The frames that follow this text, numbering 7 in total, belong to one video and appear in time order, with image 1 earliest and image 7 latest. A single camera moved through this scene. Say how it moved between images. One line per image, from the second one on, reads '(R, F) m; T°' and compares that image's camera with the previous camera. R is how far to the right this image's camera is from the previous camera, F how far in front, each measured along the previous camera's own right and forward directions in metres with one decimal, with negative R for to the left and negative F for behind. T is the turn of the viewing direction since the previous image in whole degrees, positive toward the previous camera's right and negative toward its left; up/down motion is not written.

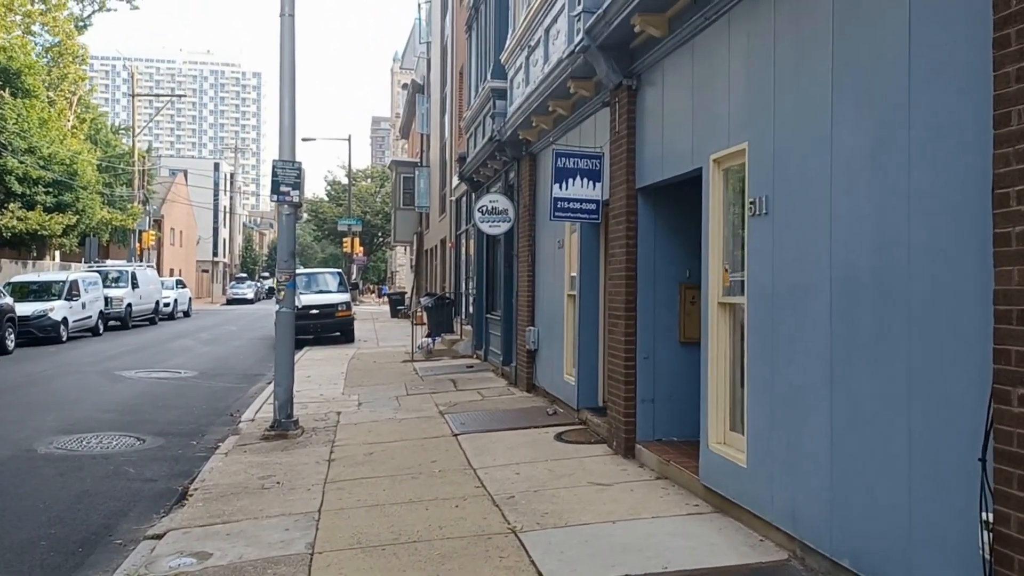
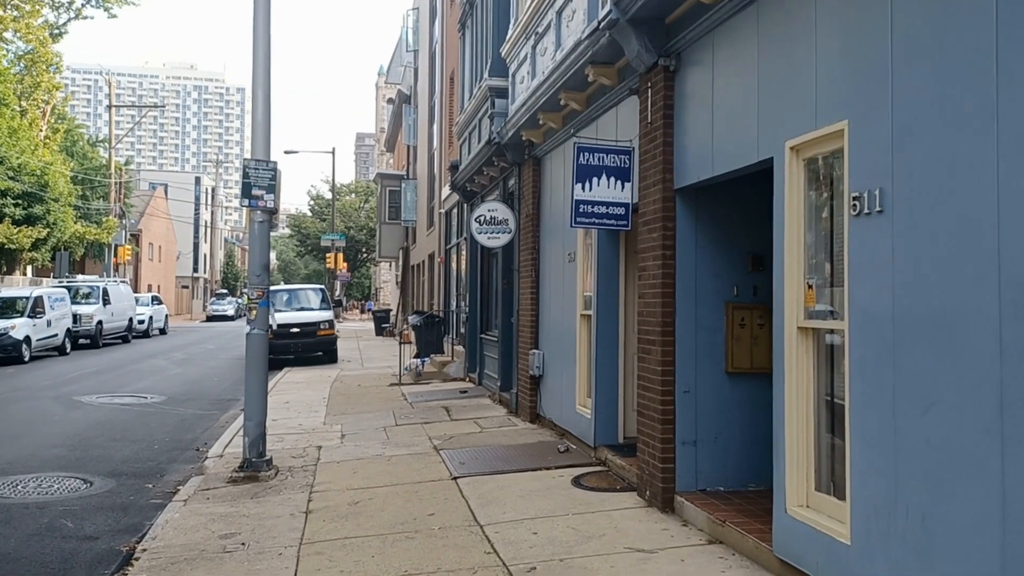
(-0.2, +1.2) m; +1°
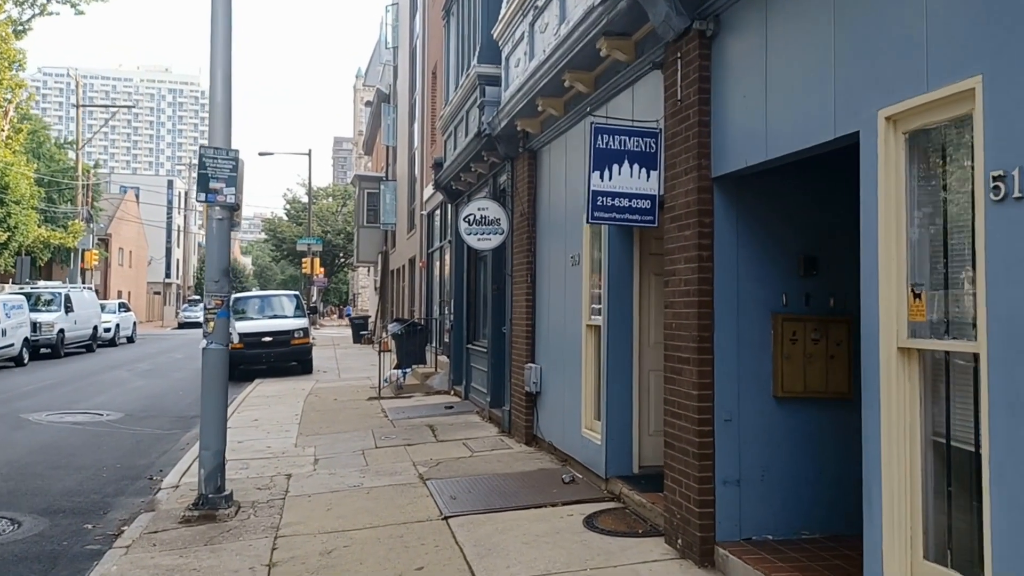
(-0.2, +1.1) m; +2°
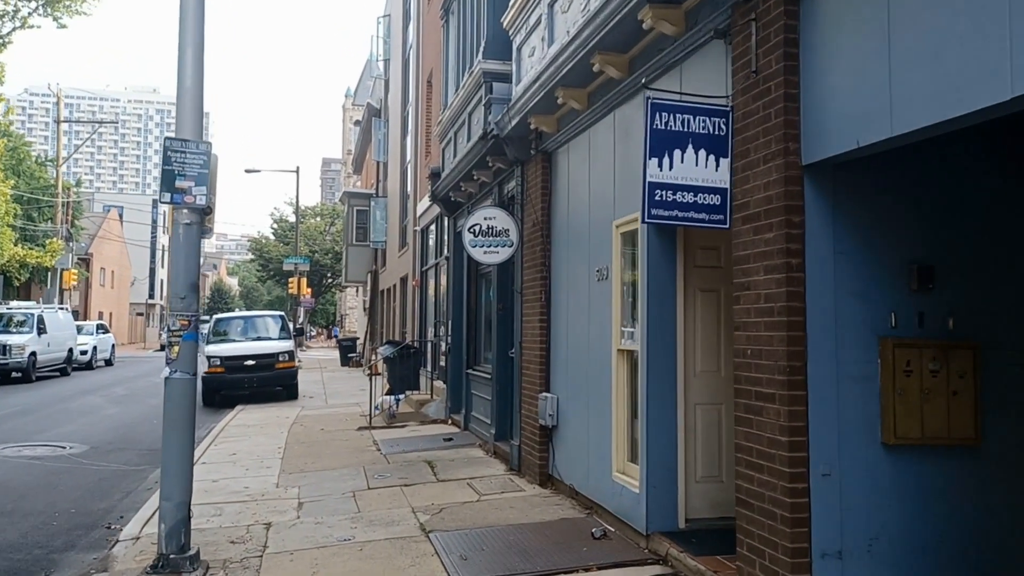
(-0.2, +1.1) m; +1°
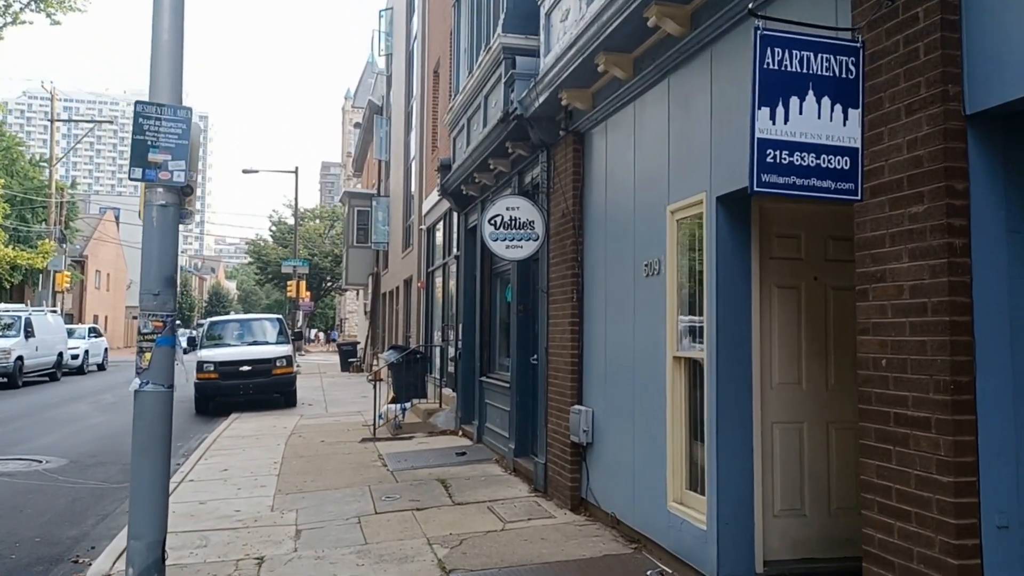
(-0.3, +1.0) m; 0°
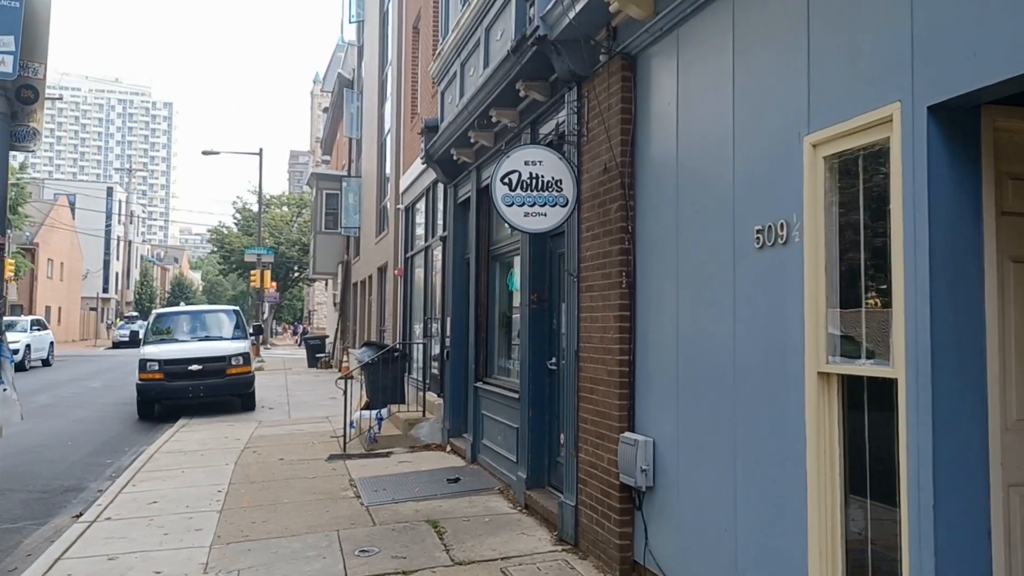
(-0.4, +2.1) m; +2°
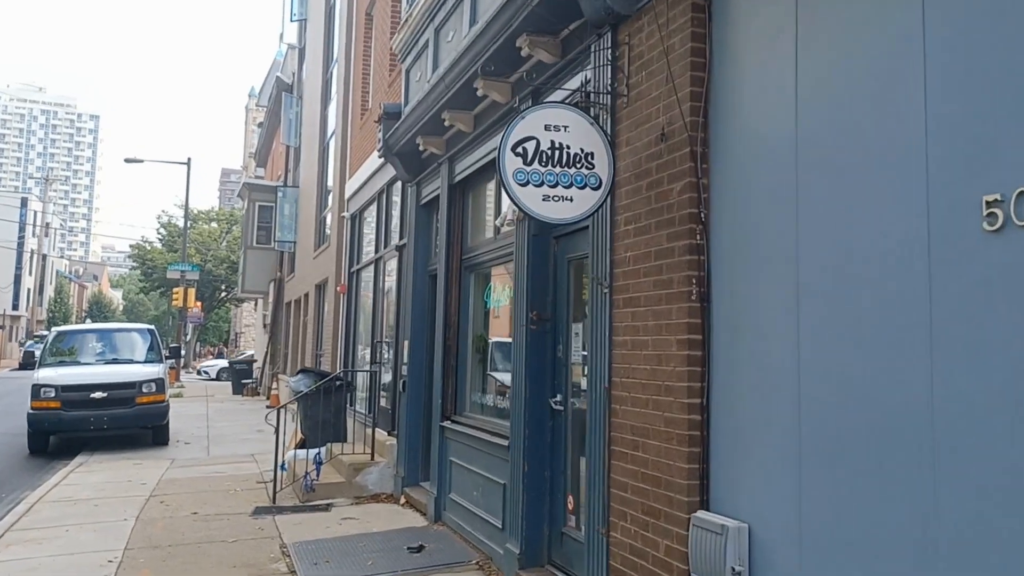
(-0.4, +1.7) m; +5°
